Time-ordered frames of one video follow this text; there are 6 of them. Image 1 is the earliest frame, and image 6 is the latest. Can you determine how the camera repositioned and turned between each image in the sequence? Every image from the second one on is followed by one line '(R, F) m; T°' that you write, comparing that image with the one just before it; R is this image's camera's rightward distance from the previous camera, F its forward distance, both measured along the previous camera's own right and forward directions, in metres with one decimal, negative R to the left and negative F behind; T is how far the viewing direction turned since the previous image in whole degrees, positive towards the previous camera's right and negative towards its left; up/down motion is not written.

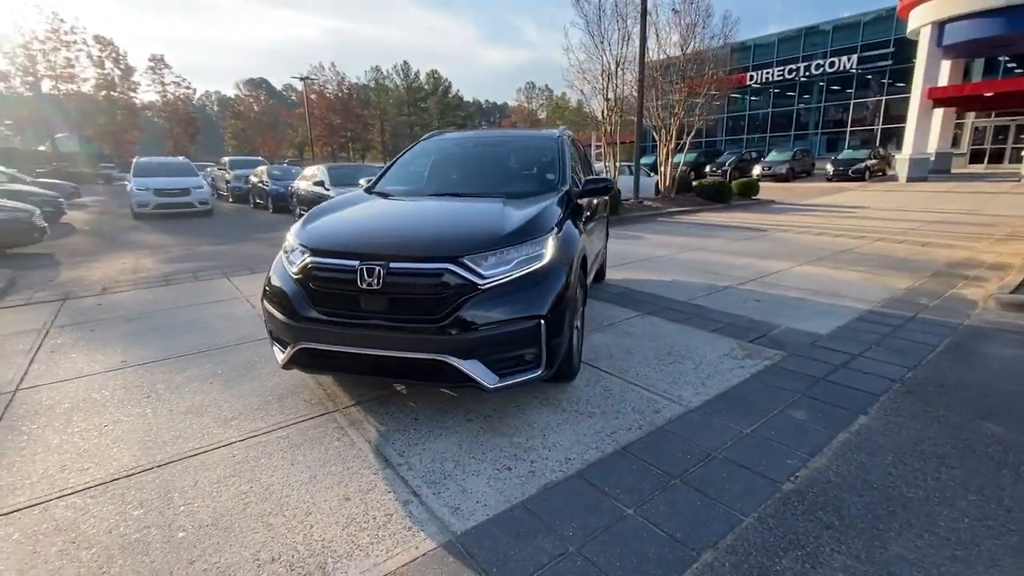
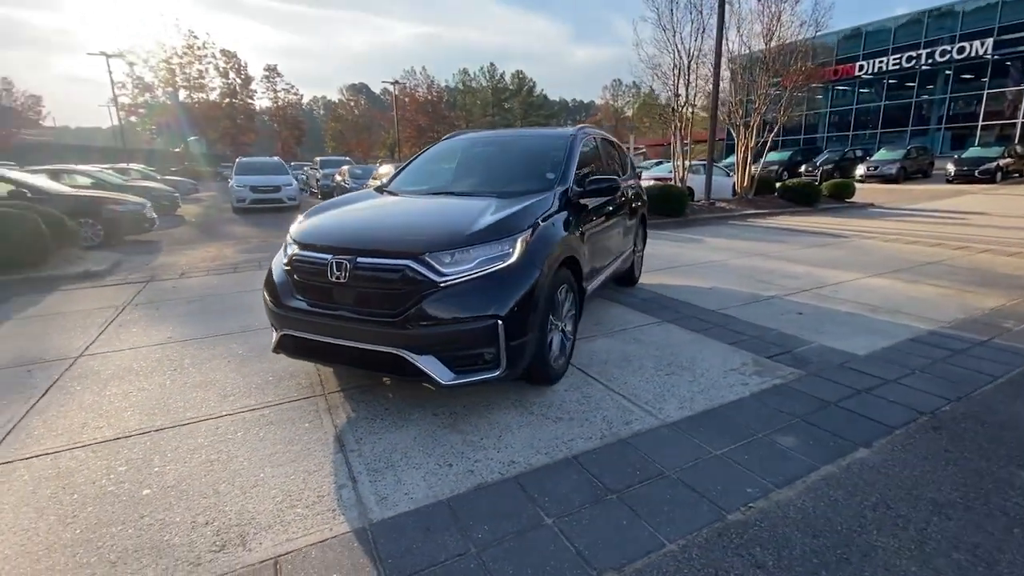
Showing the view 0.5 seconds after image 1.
(+0.7, +0.1) m; -10°
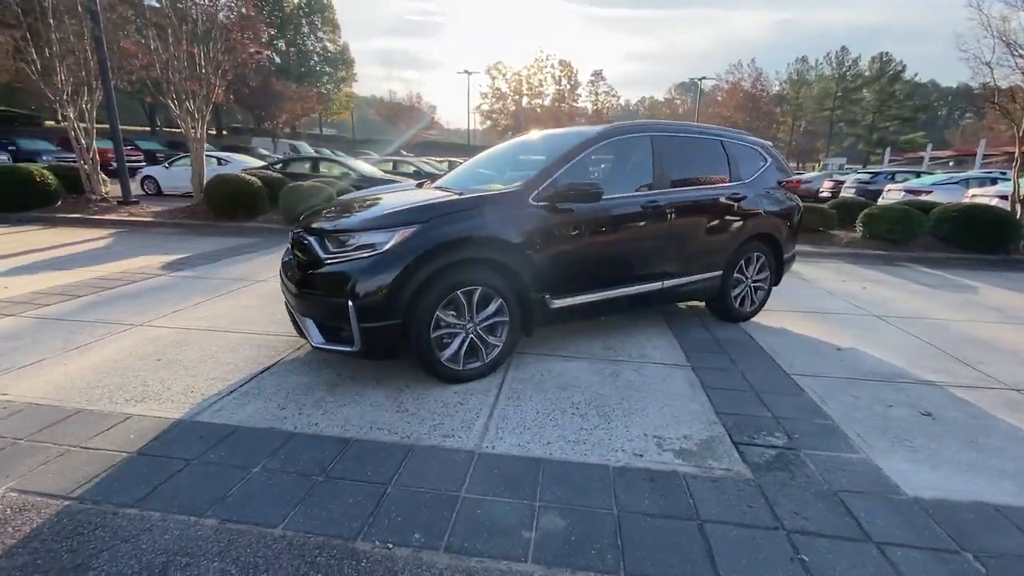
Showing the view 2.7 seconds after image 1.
(+2.6, +0.9) m; -35°
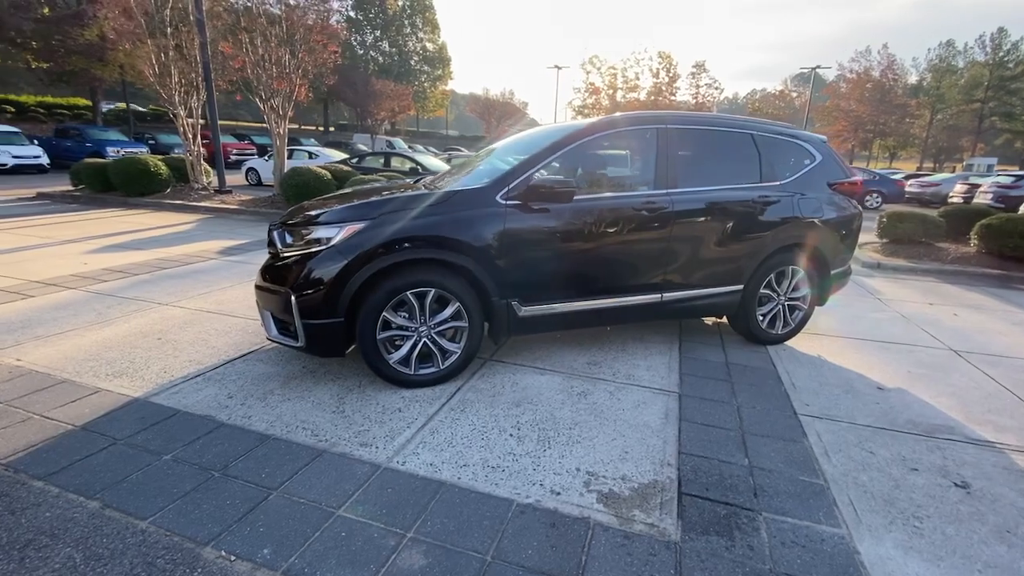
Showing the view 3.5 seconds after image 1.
(+0.9, +0.3) m; -11°
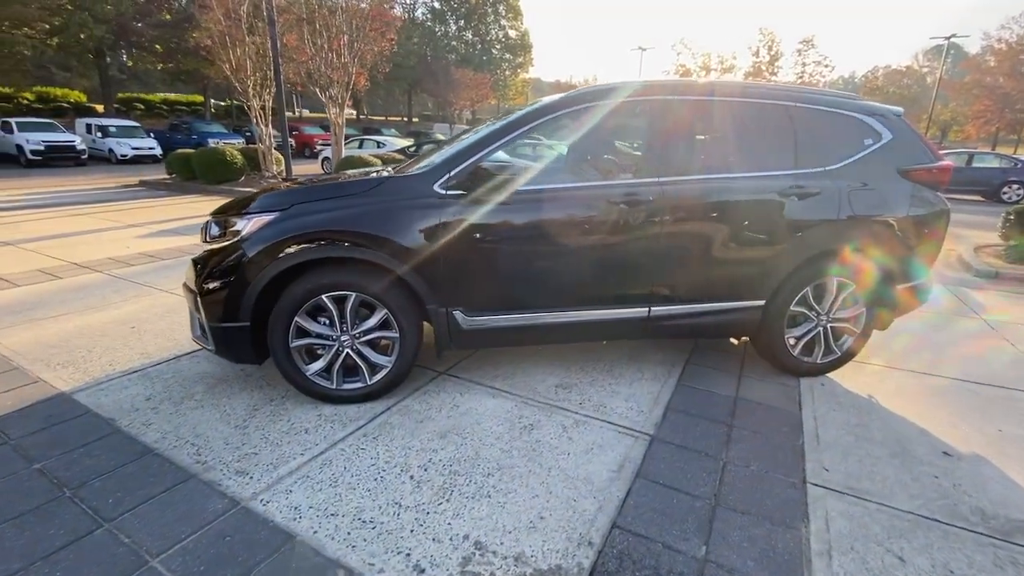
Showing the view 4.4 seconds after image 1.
(+0.8, +0.7) m; -10°
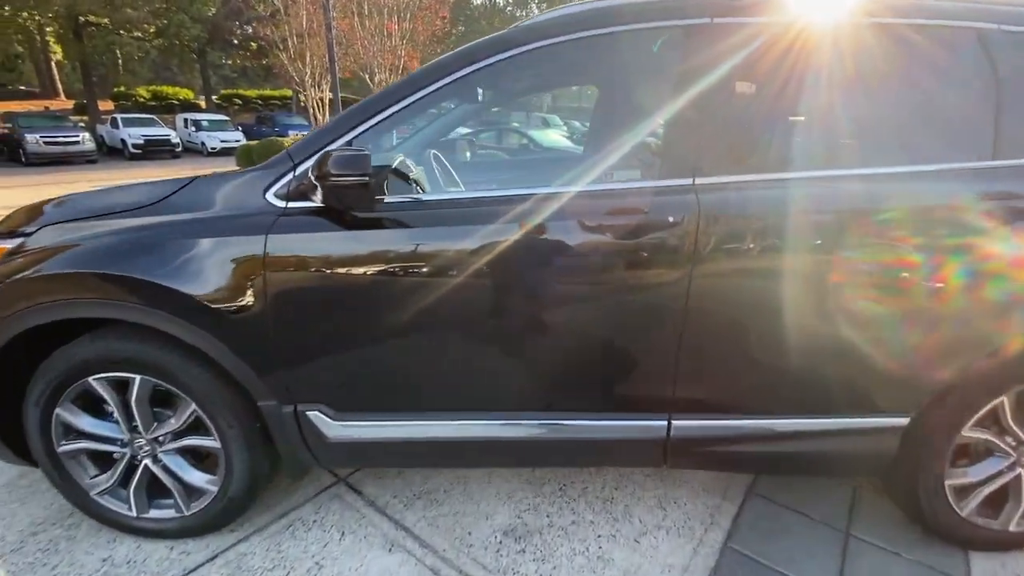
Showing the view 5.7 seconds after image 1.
(+0.6, +1.4) m; -9°
